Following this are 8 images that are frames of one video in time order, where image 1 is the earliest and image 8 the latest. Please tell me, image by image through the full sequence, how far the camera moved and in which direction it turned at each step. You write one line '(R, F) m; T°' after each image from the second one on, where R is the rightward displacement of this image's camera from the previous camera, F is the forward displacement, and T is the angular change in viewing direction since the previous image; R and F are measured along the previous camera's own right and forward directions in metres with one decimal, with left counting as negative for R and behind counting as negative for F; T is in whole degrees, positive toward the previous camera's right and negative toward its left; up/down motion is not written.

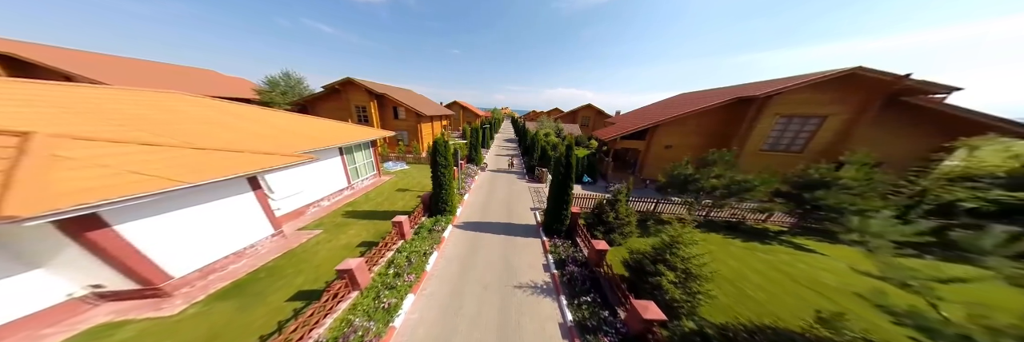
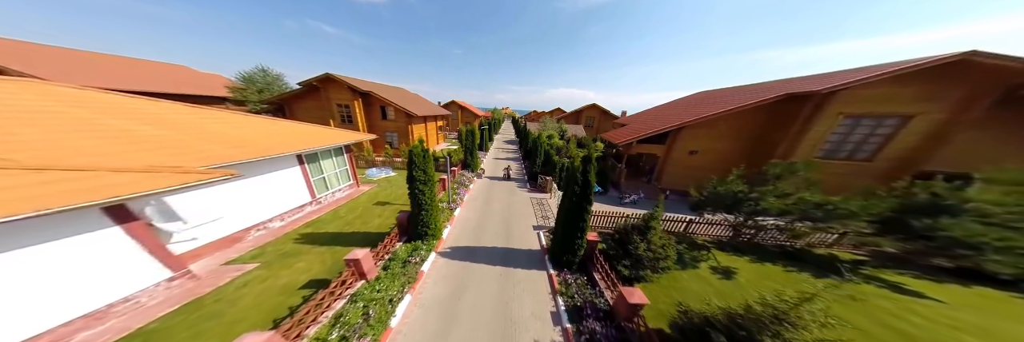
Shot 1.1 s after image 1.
(+0.1, +2.1) m; 0°
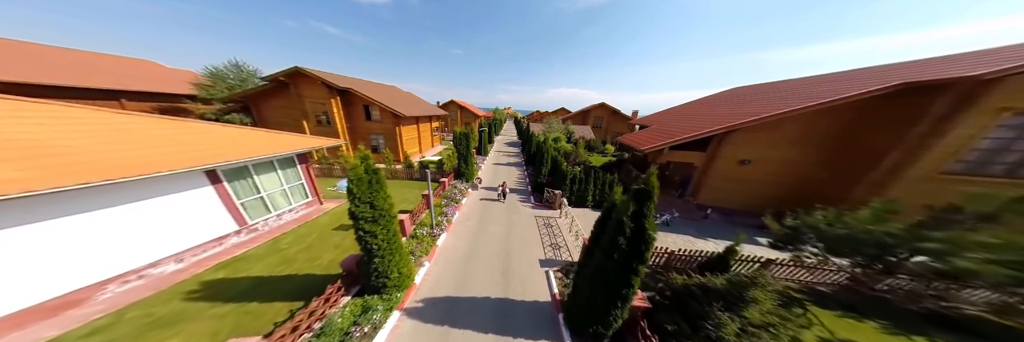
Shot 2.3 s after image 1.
(+0.1, +2.6) m; -1°
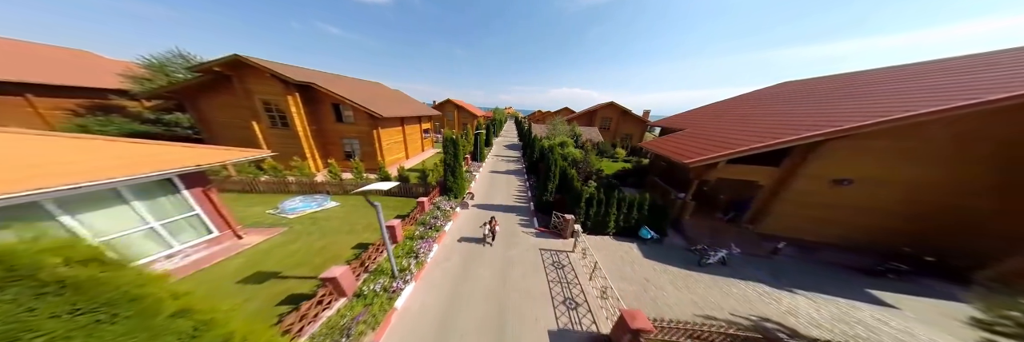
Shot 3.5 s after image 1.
(+0.2, +2.8) m; 0°
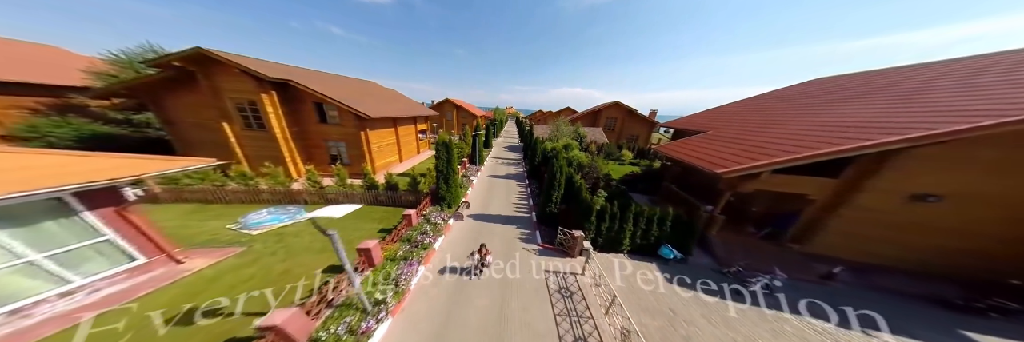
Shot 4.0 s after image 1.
(+0.1, +1.3) m; 0°
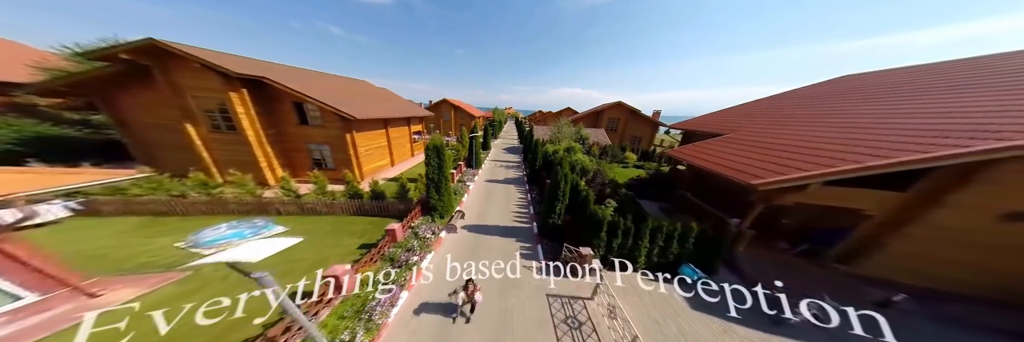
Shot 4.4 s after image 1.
(+0.1, +1.0) m; 0°
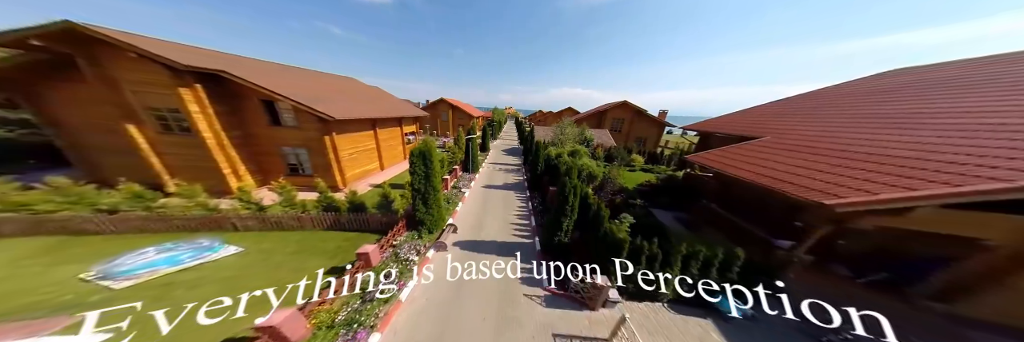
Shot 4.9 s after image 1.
(+0.1, +1.3) m; 0°
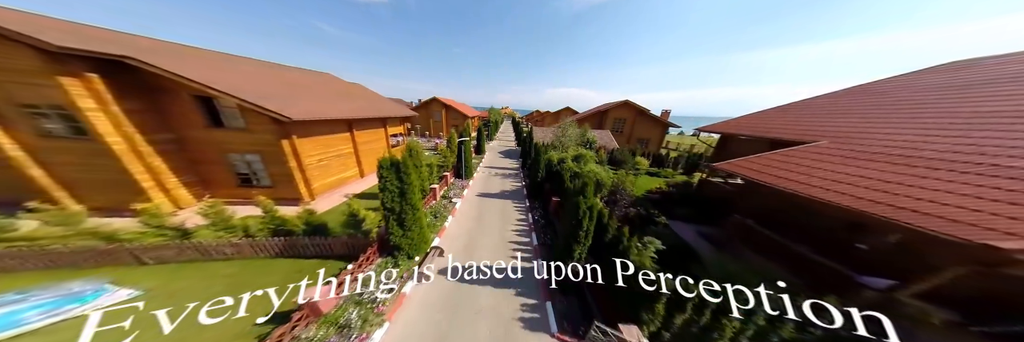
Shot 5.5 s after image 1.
(0.0, +1.6) m; +1°
